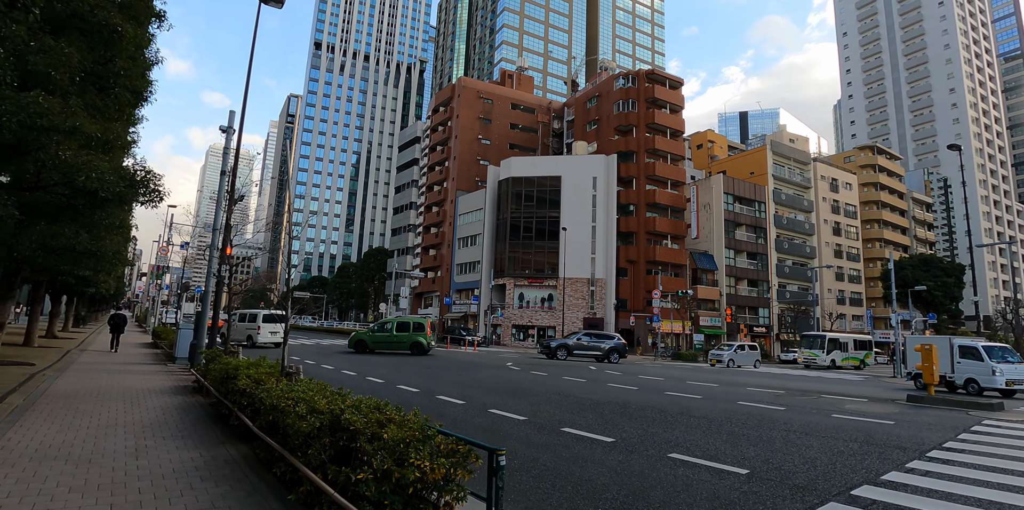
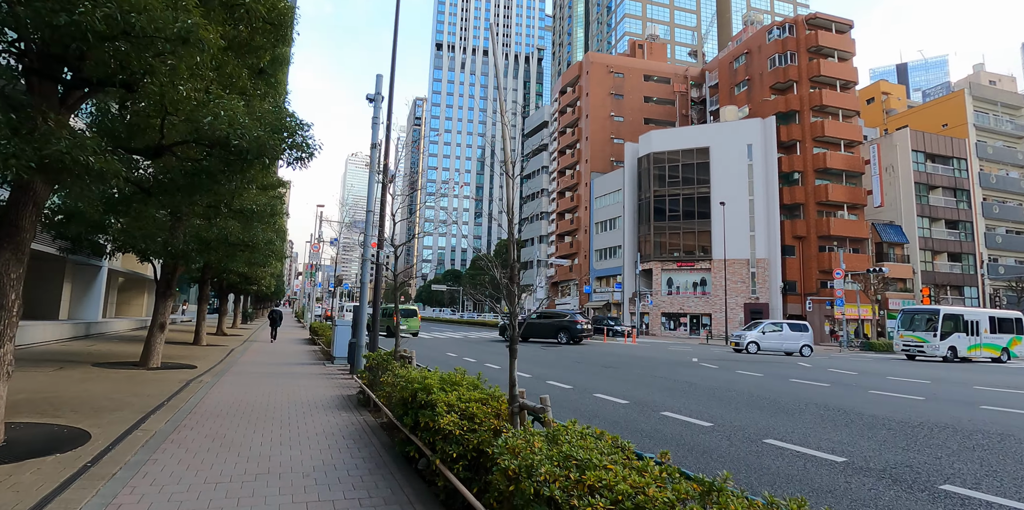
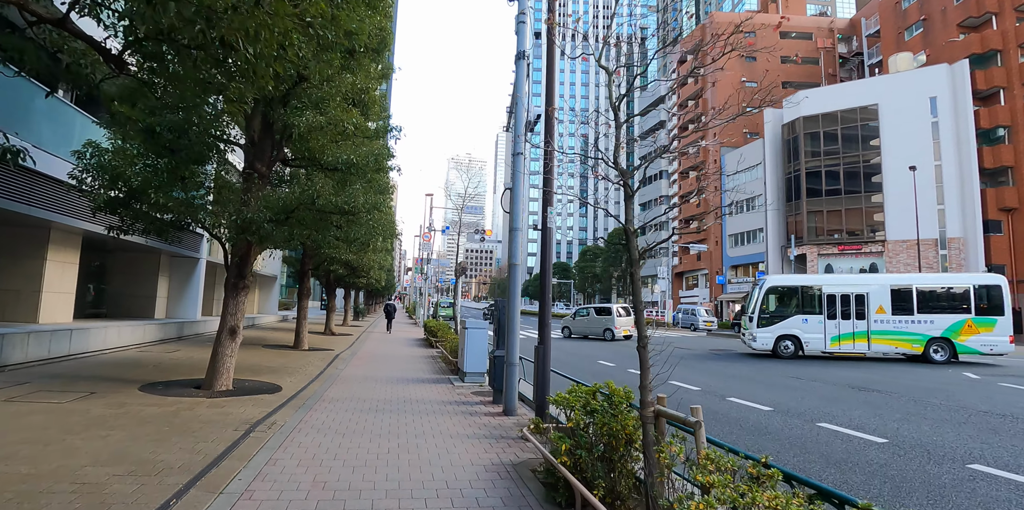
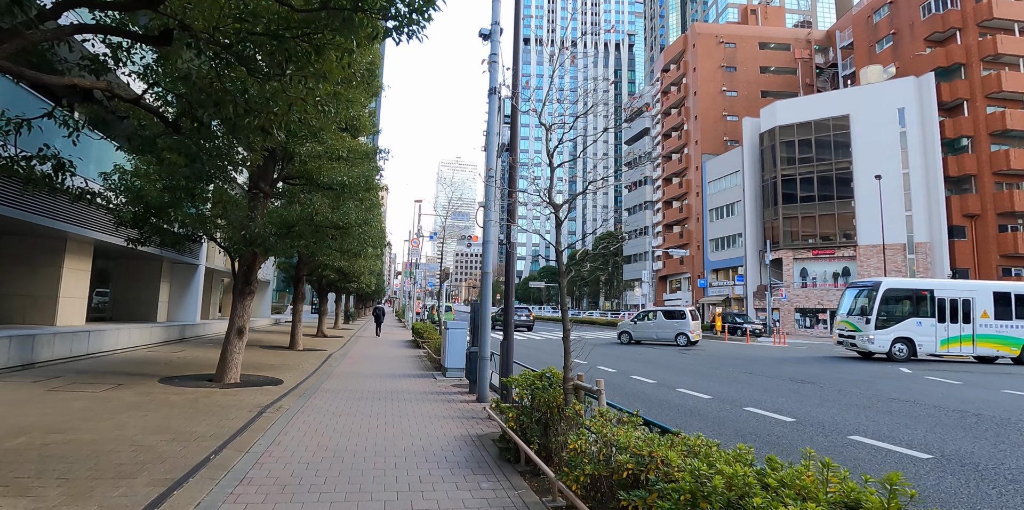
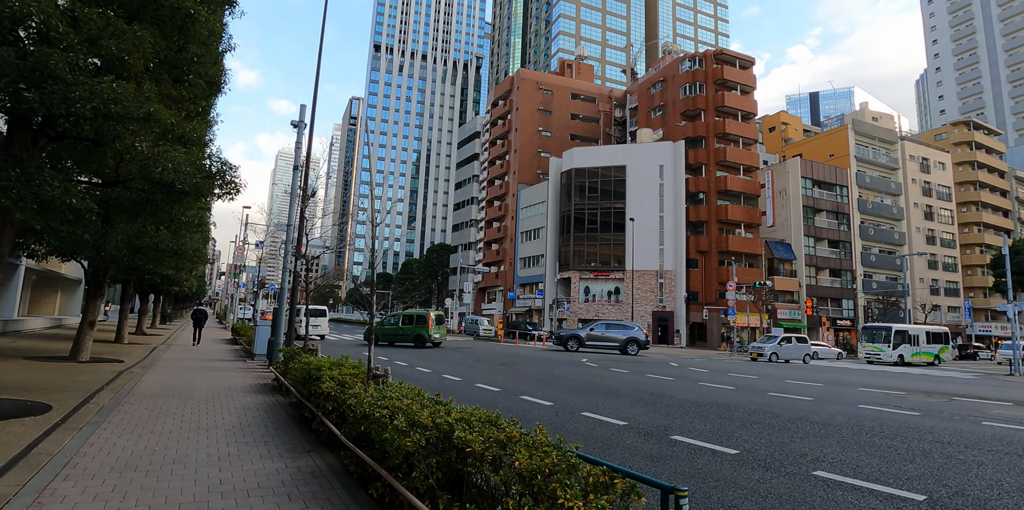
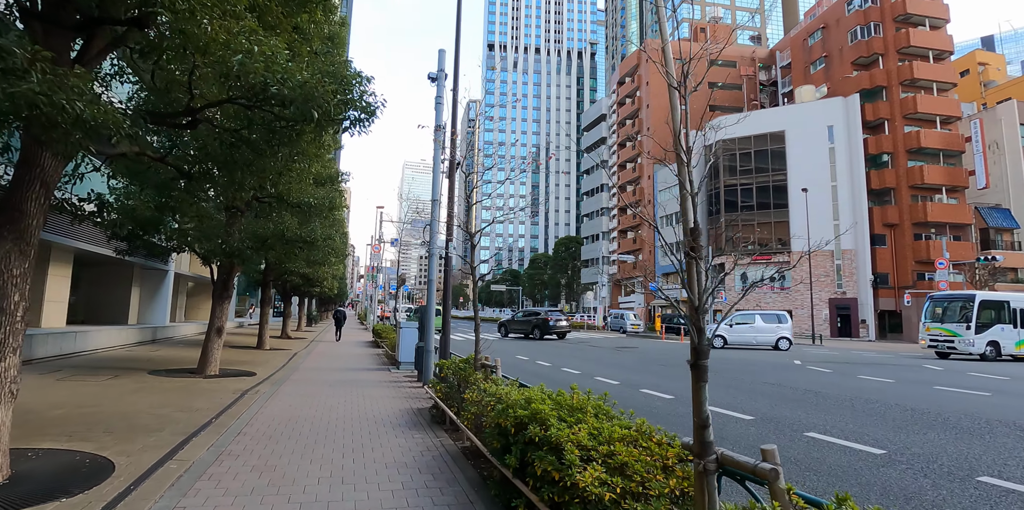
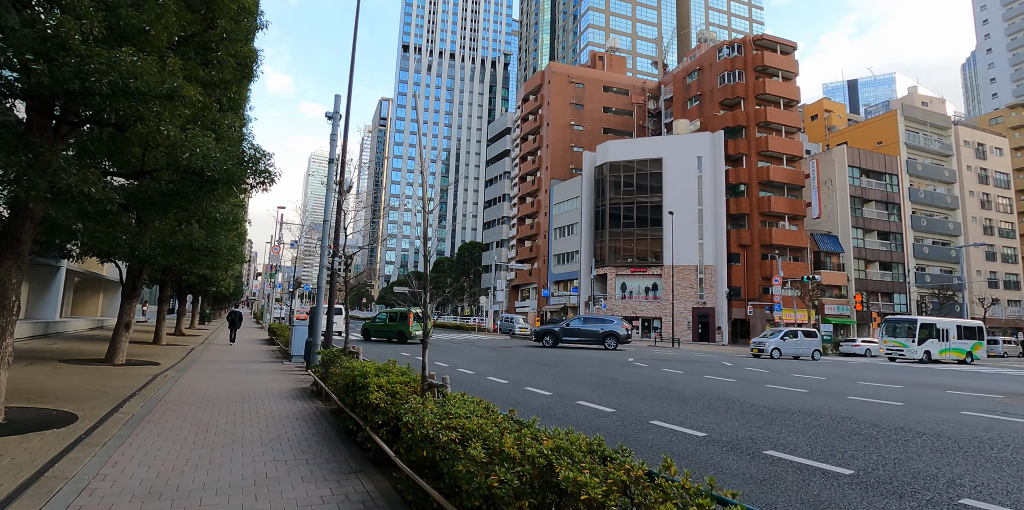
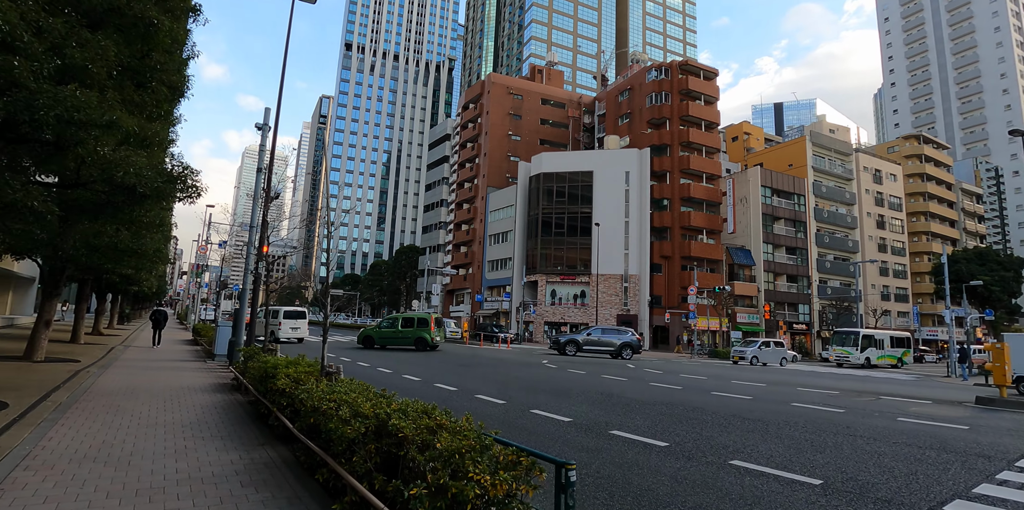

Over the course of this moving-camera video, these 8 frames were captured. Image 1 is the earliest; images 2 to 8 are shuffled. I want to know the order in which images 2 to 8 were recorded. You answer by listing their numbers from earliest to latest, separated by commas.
8, 5, 7, 2, 6, 4, 3
